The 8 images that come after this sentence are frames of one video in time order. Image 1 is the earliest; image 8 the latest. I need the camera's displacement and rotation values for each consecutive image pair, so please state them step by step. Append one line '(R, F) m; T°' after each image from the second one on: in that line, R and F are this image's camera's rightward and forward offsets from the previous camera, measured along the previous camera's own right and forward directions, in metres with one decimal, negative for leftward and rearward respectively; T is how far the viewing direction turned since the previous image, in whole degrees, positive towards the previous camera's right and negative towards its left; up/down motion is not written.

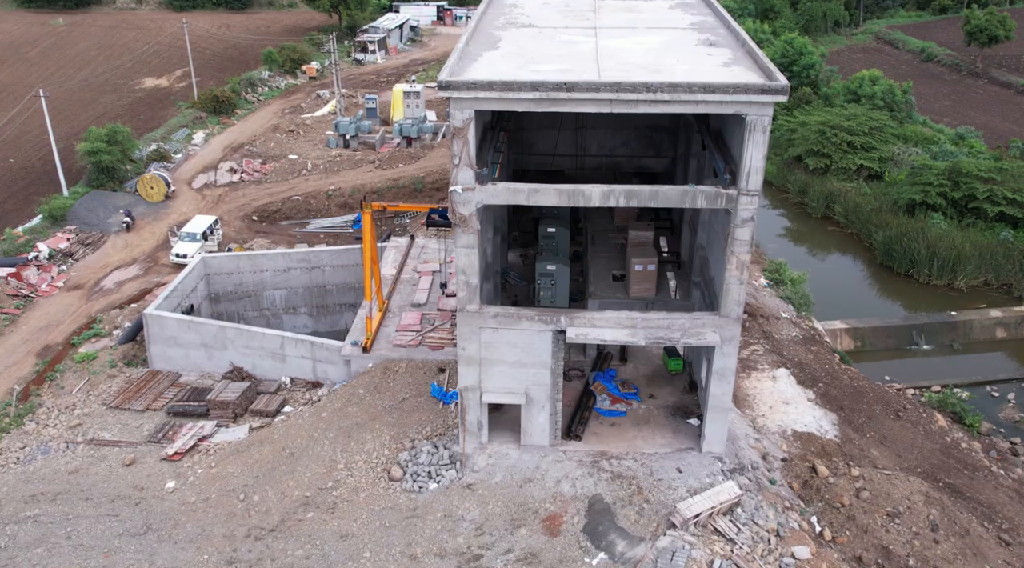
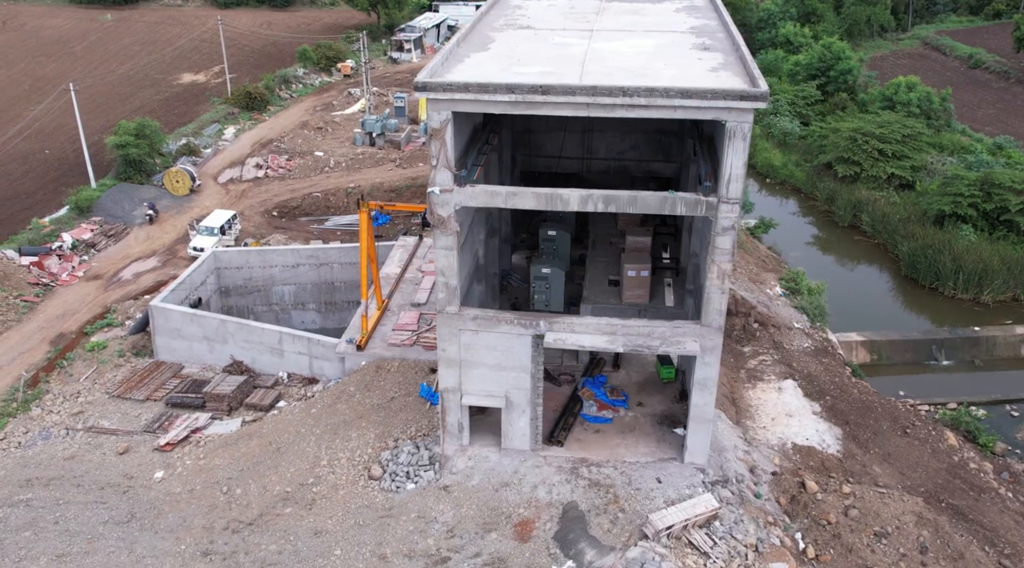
(+1.5, +0.1) m; -3°
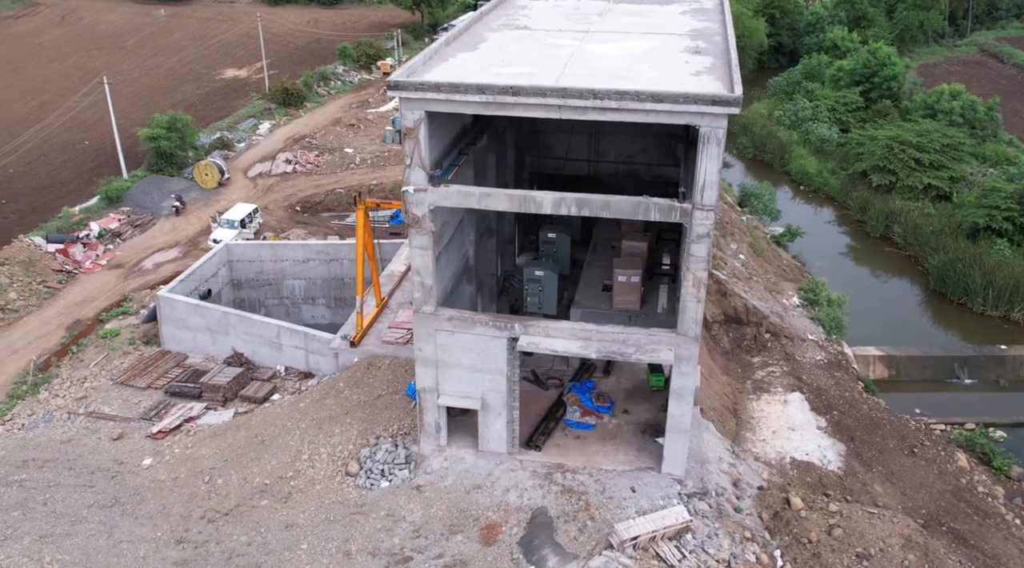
(+1.8, +0.2) m; -4°
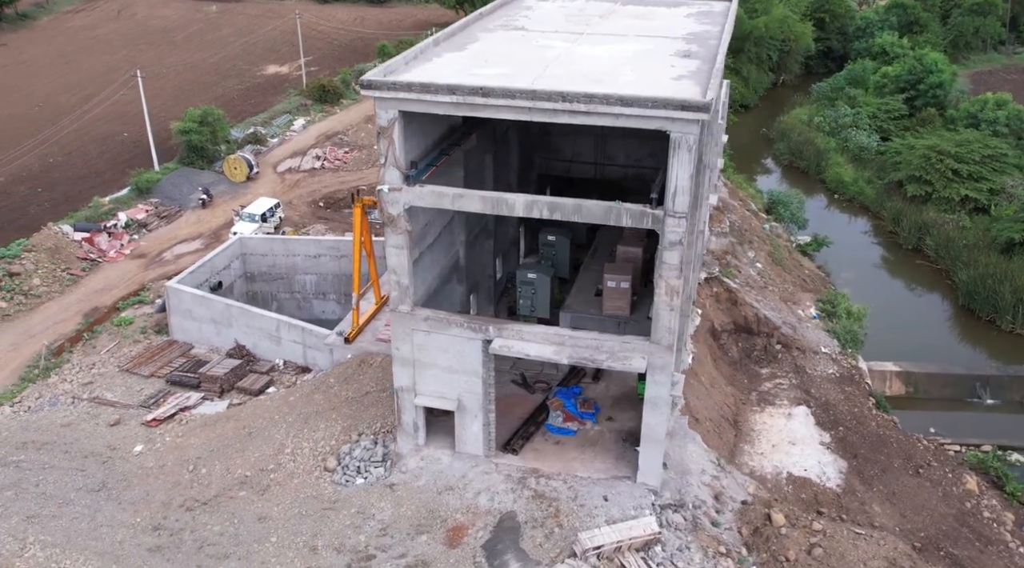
(+1.8, +0.2) m; -4°
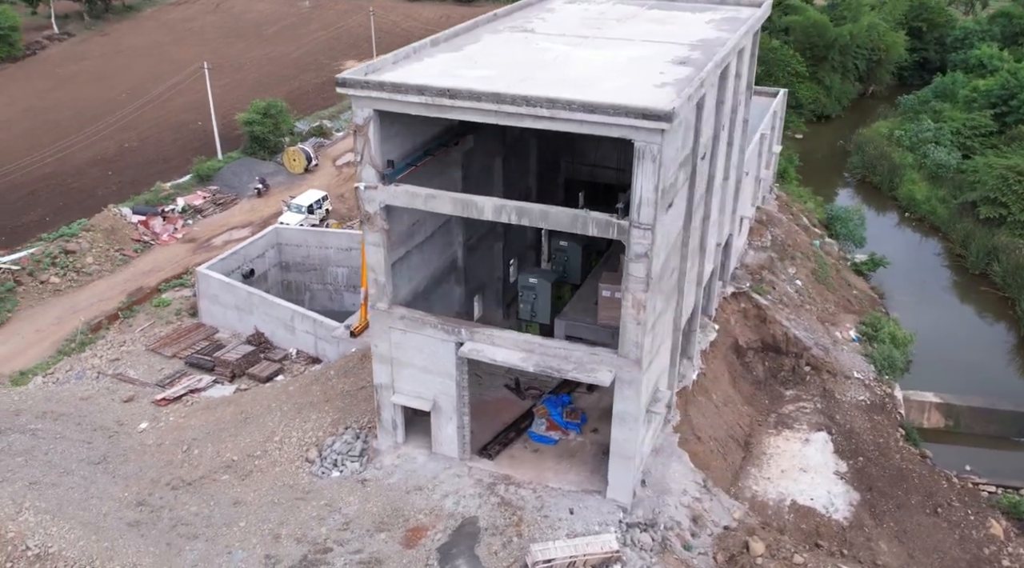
(+2.7, +0.4) m; -7°
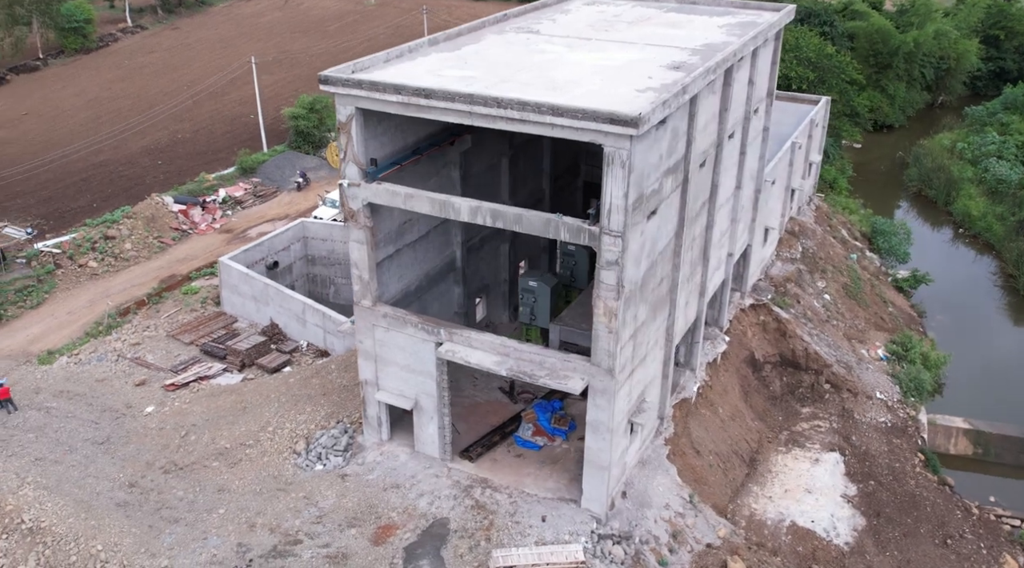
(+2.0, +0.2) m; -5°
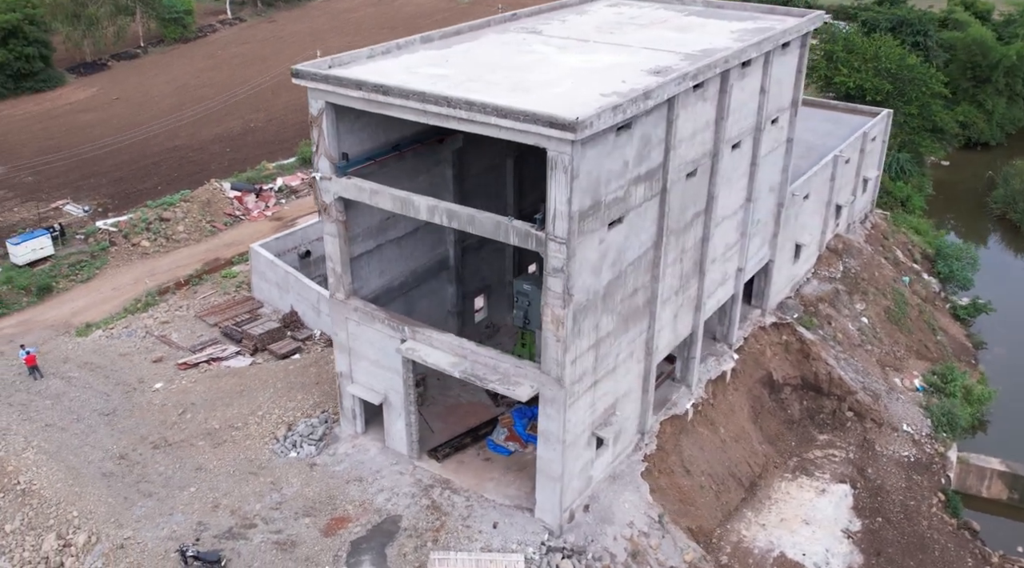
(+3.1, +0.4) m; -7°
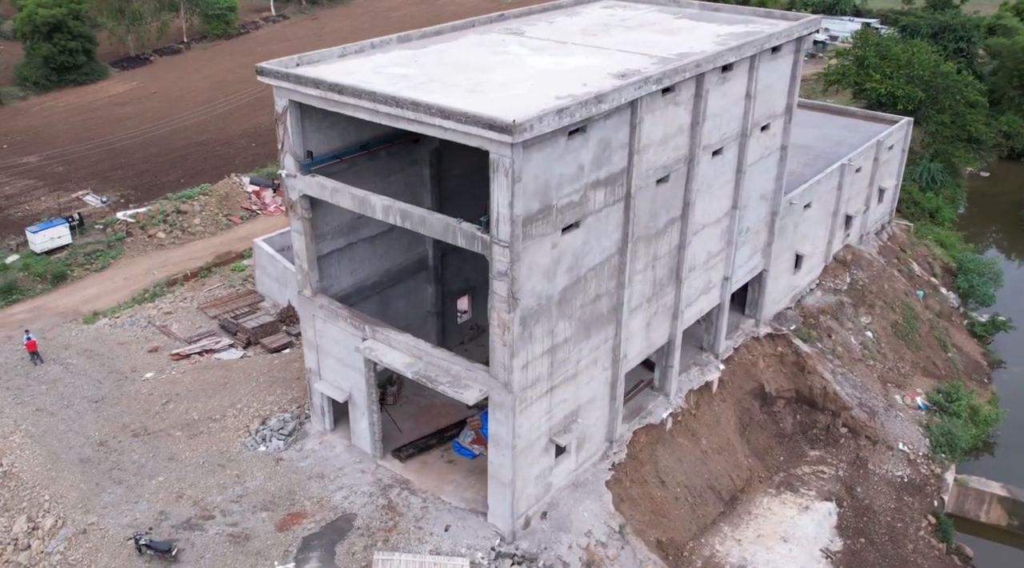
(+2.0, +0.2) m; -4°
